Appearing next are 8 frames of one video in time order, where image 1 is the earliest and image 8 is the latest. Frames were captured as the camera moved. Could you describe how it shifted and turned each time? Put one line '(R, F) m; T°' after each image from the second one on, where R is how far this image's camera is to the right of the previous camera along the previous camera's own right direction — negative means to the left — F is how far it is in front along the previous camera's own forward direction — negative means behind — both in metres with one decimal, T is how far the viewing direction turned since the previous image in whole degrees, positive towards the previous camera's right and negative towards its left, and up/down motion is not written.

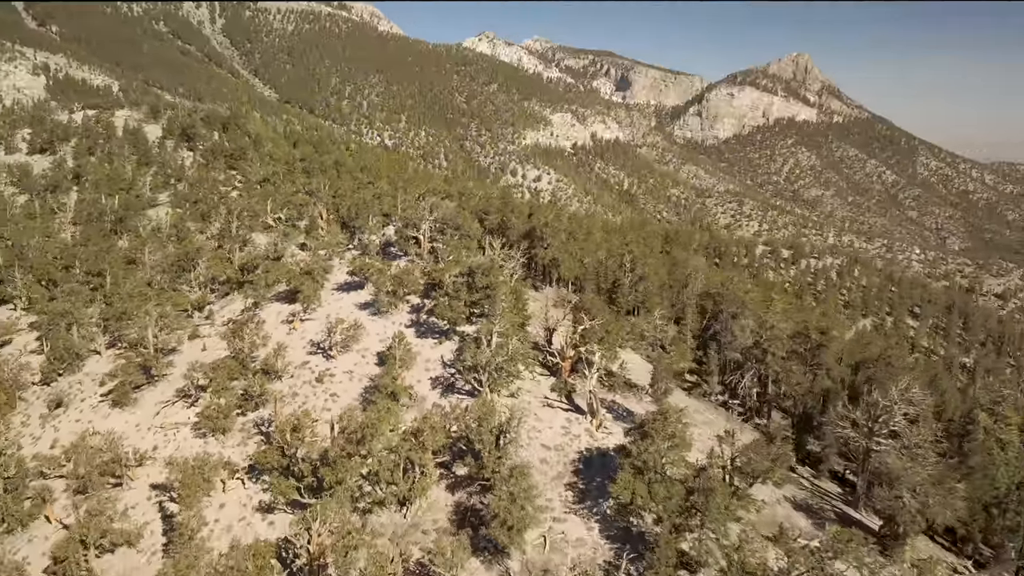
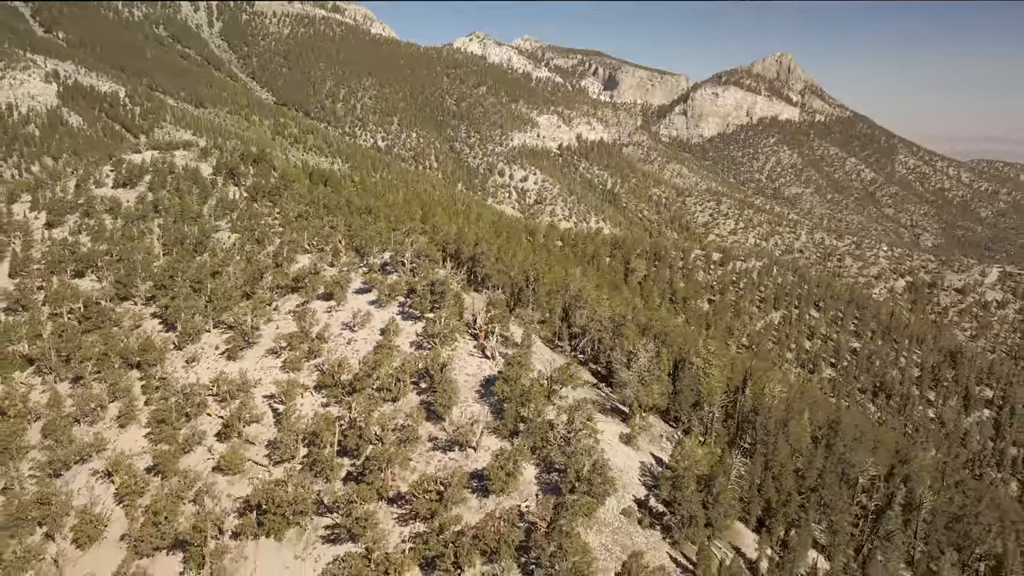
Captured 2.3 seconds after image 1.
(+1.9, -14.3) m; 0°
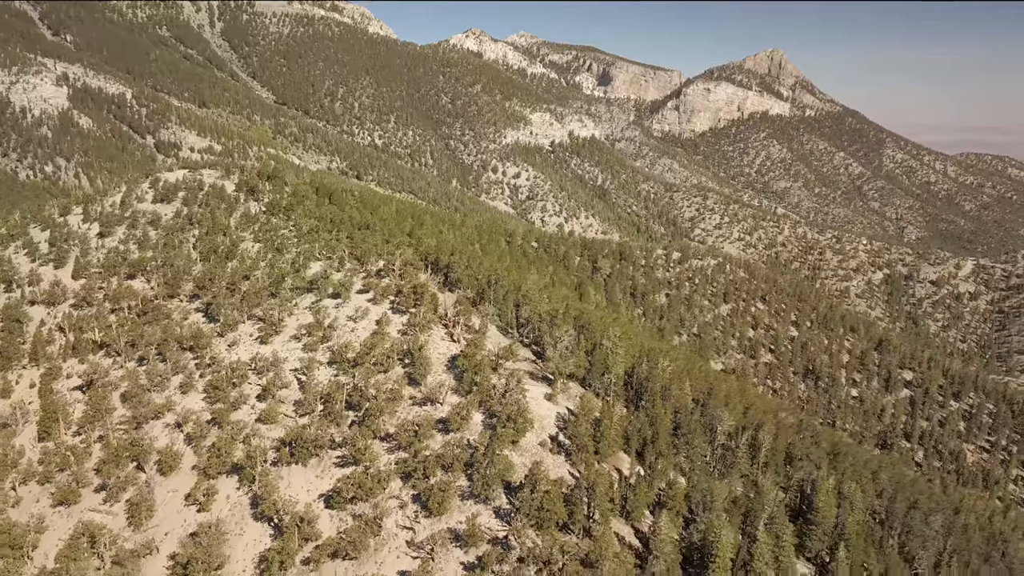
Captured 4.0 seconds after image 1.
(+1.9, -11.0) m; 0°
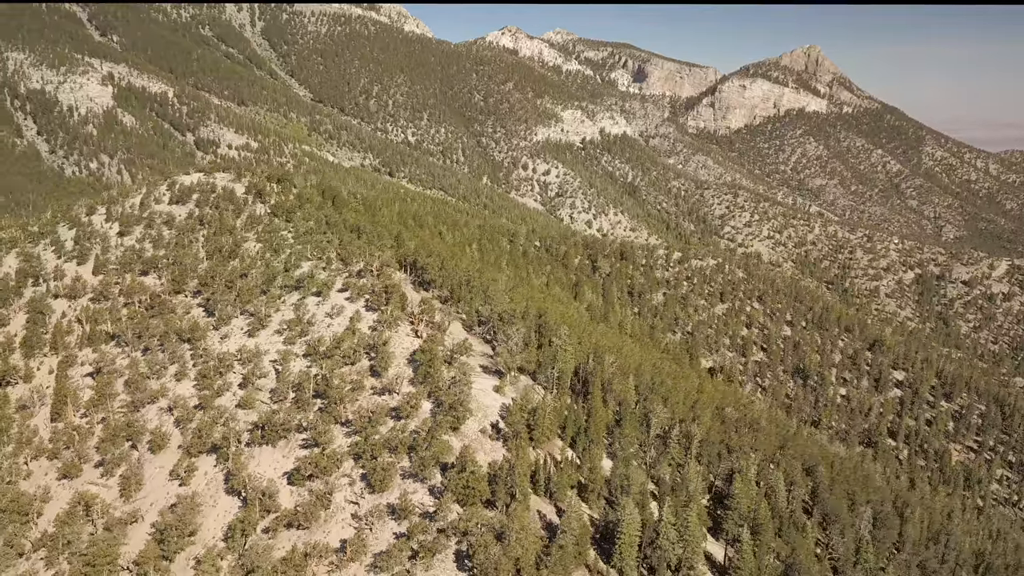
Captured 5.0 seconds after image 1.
(+4.3, -3.6) m; -3°
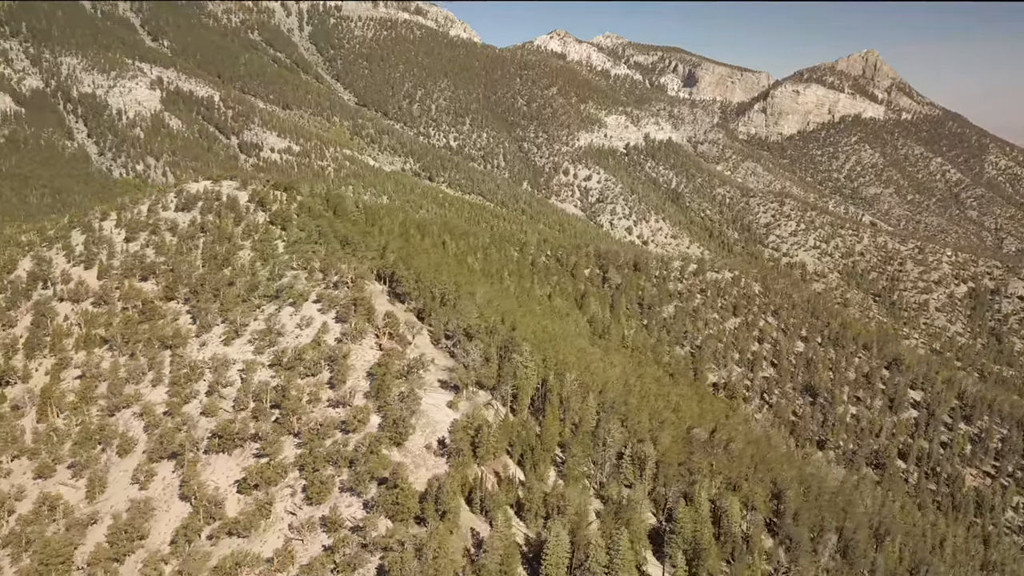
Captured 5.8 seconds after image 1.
(+4.7, +0.1) m; -3°
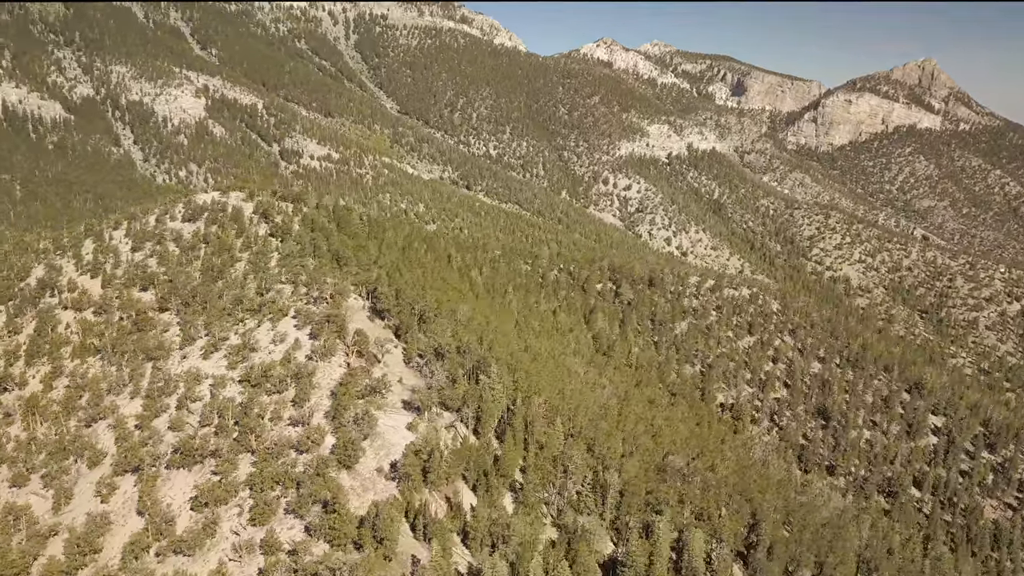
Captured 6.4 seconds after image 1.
(+4.1, +0.7) m; -3°
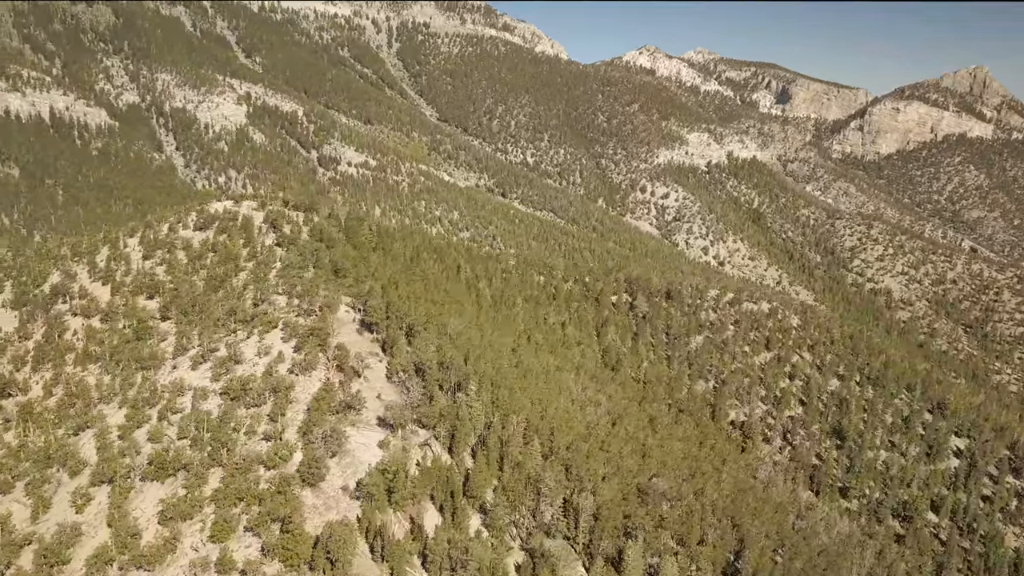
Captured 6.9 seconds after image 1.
(+3.3, +0.6) m; -3°
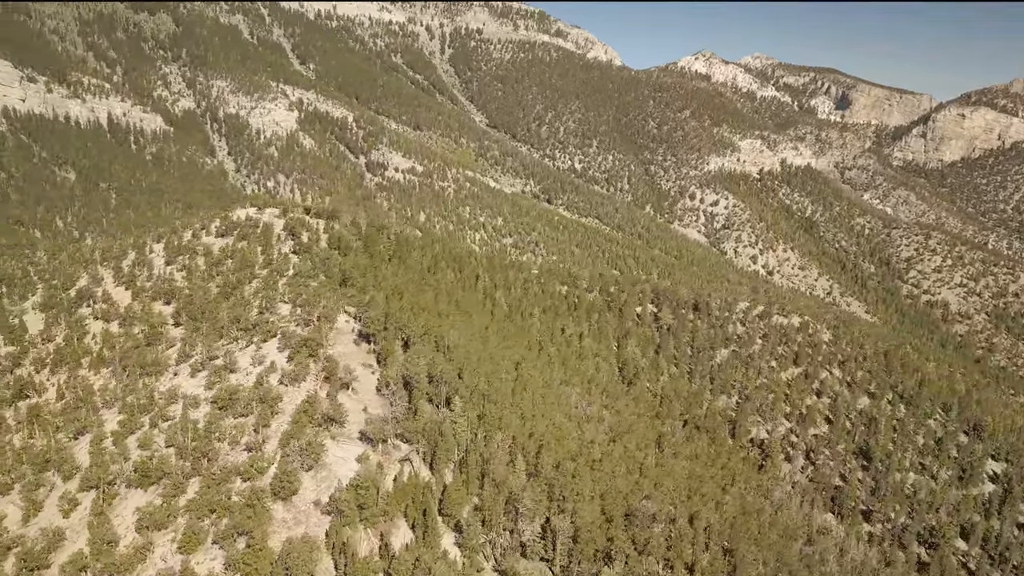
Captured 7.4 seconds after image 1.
(+3.4, +0.7) m; -4°
